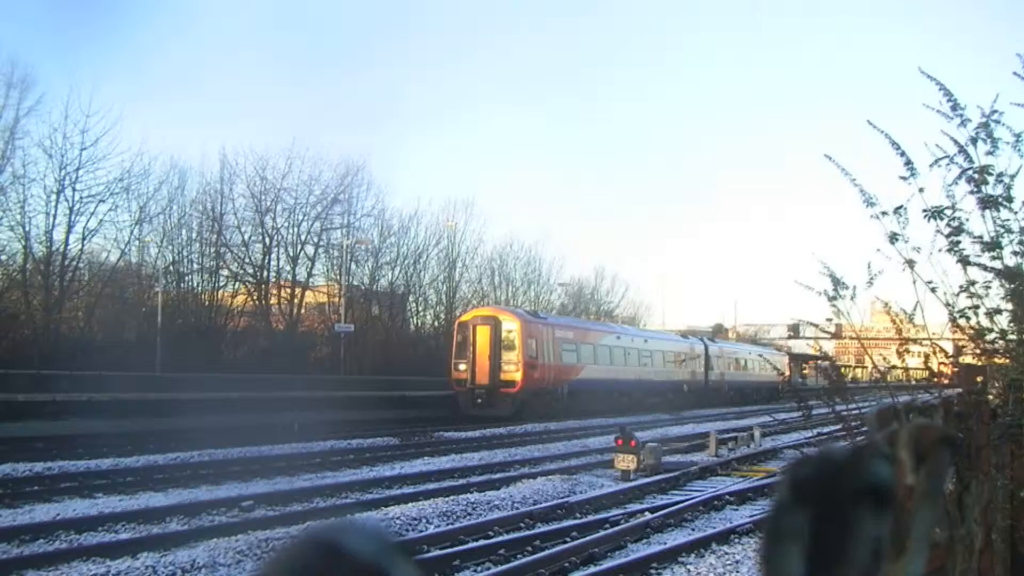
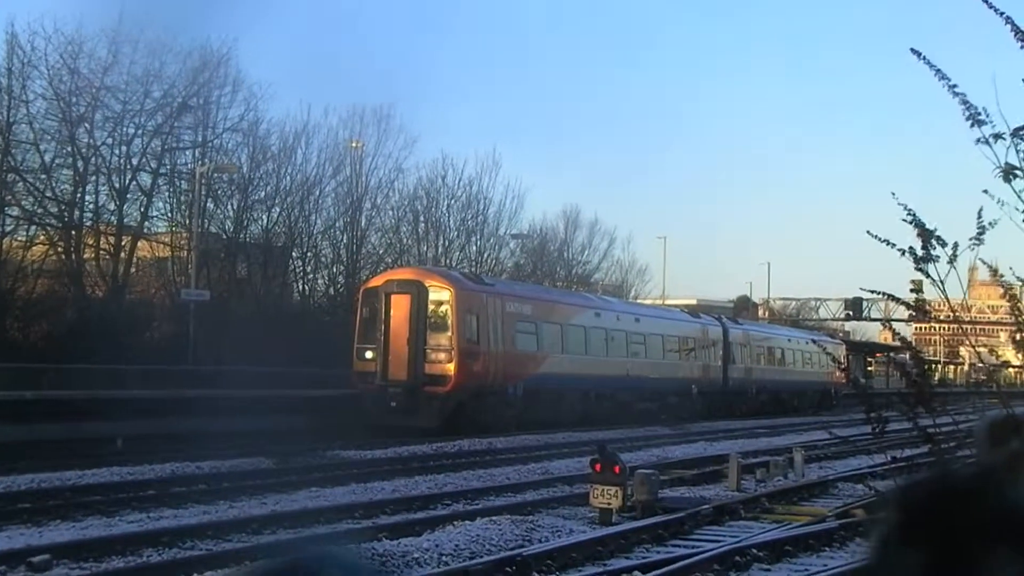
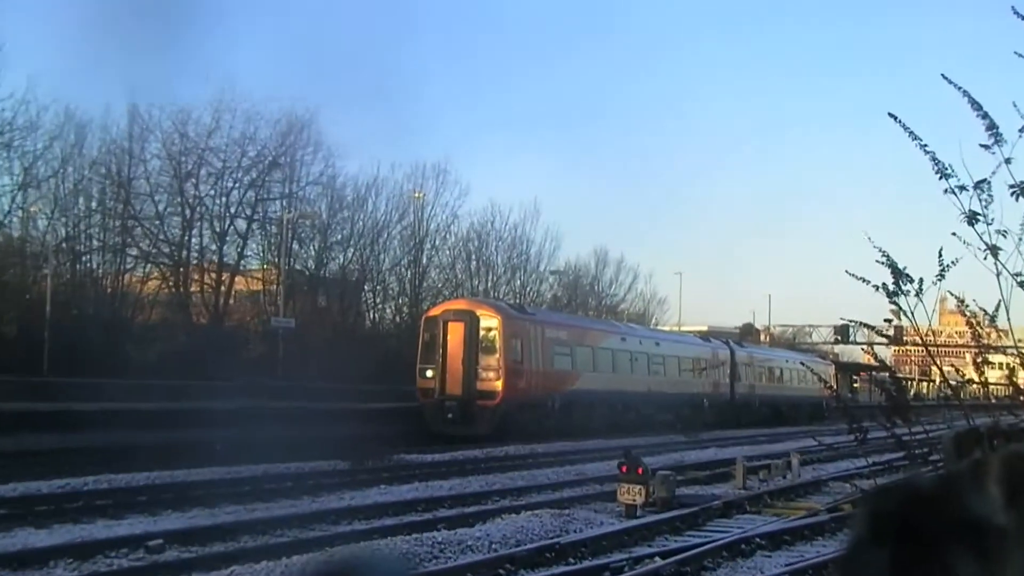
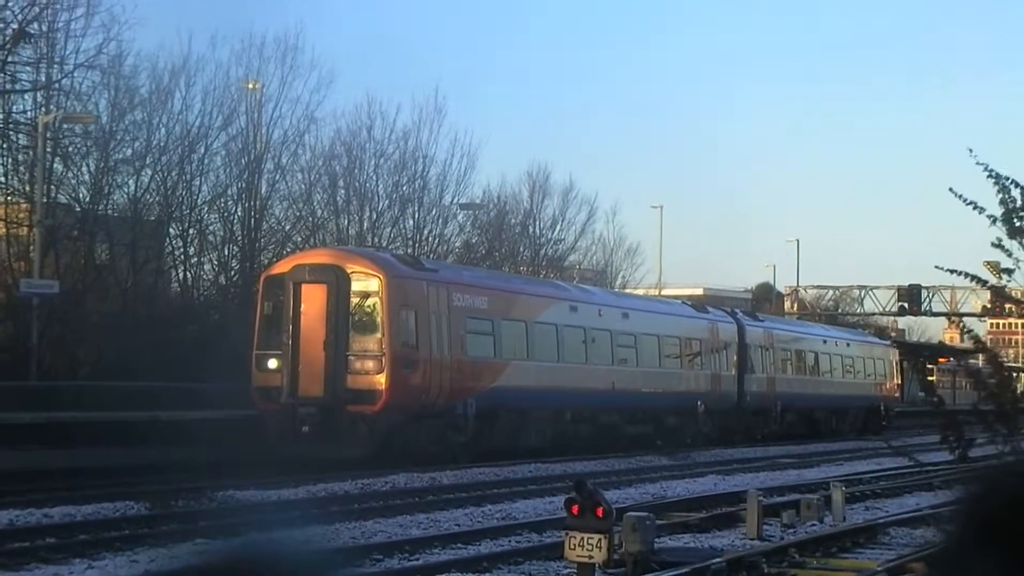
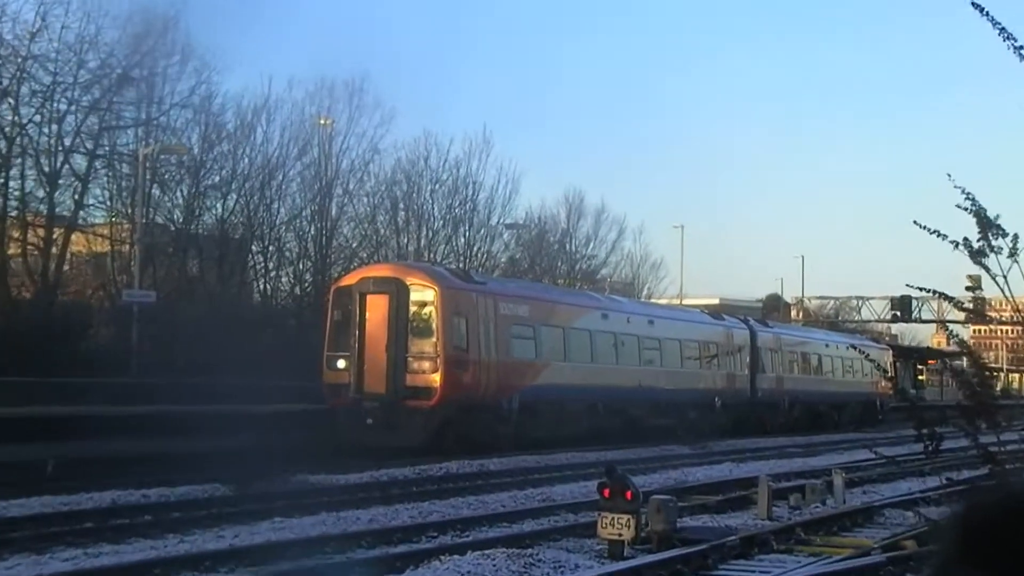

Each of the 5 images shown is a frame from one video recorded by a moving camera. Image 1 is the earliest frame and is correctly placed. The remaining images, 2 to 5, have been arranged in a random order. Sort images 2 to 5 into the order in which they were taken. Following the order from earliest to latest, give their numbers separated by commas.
3, 2, 5, 4
